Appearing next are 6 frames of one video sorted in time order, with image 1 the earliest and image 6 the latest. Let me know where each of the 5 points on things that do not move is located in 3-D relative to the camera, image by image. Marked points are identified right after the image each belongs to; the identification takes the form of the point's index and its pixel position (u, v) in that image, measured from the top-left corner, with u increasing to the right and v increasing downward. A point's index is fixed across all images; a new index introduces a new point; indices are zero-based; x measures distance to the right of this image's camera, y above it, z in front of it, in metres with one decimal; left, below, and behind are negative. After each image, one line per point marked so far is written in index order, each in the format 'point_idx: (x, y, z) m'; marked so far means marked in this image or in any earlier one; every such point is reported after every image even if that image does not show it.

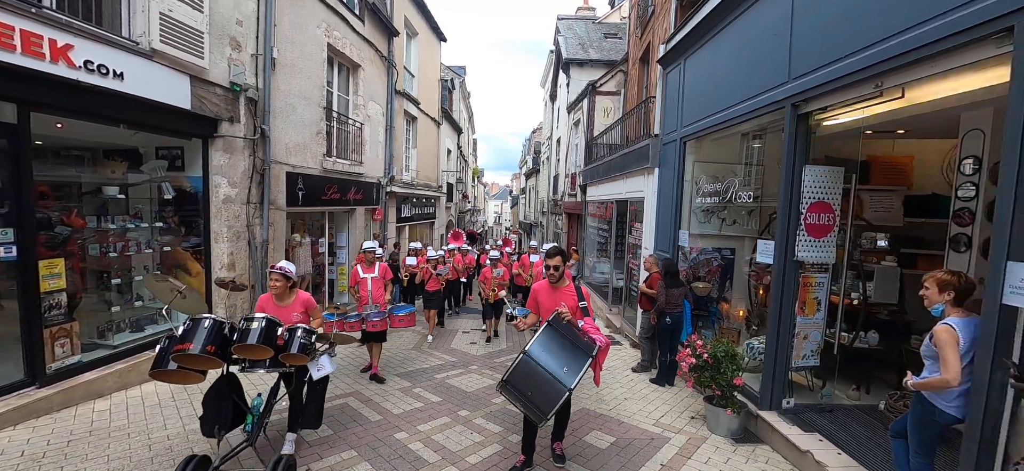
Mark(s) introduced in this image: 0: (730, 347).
0: (+2.0, -1.0, +3.7) m
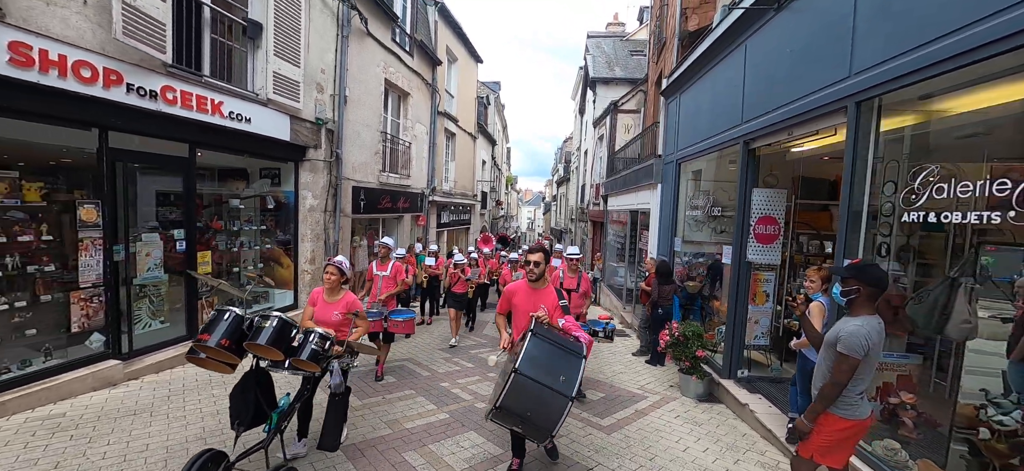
0: (+2.1, -1.1, +4.8) m
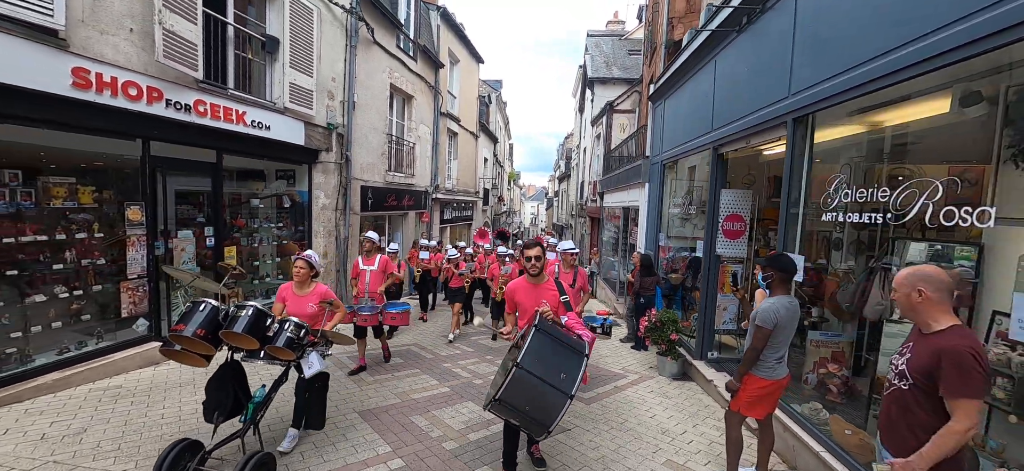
0: (+2.0, -1.0, +5.4) m
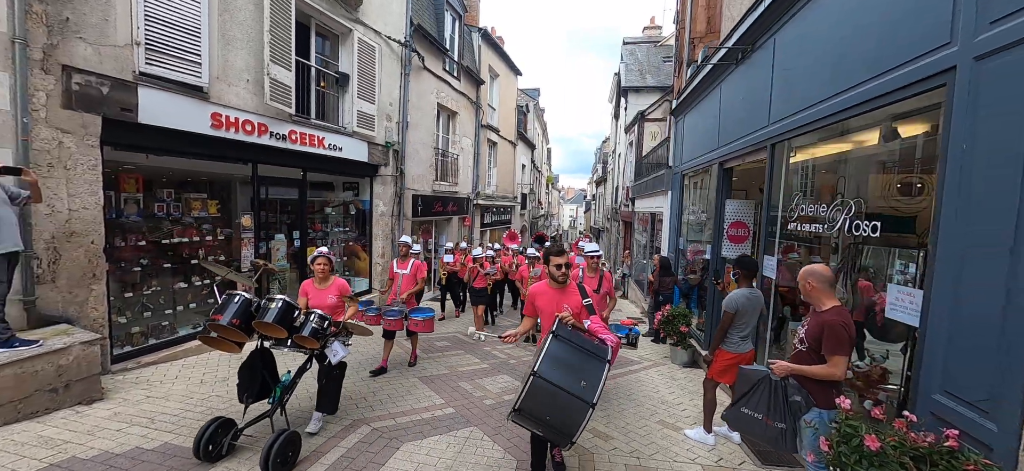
0: (+2.5, -1.1, +6.2) m
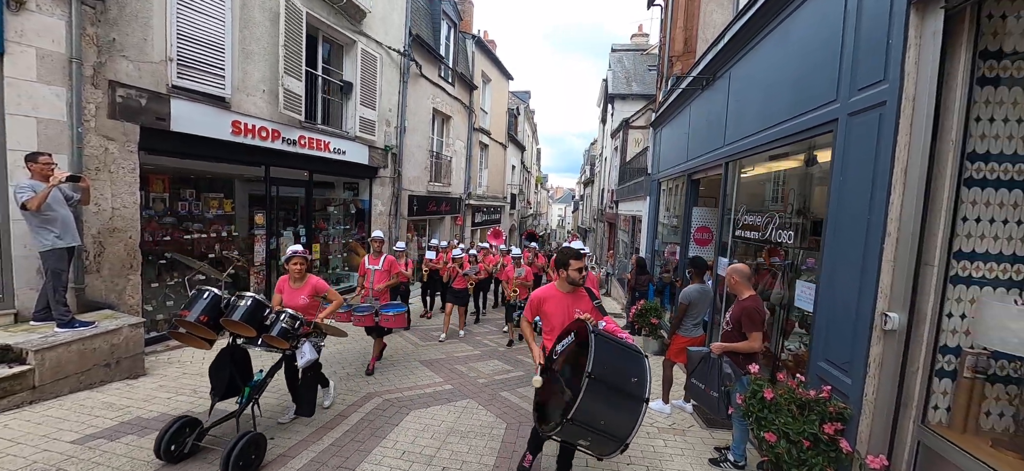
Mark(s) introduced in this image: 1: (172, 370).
0: (+2.3, -1.1, +6.9) m
1: (-3.8, -1.5, +4.7) m
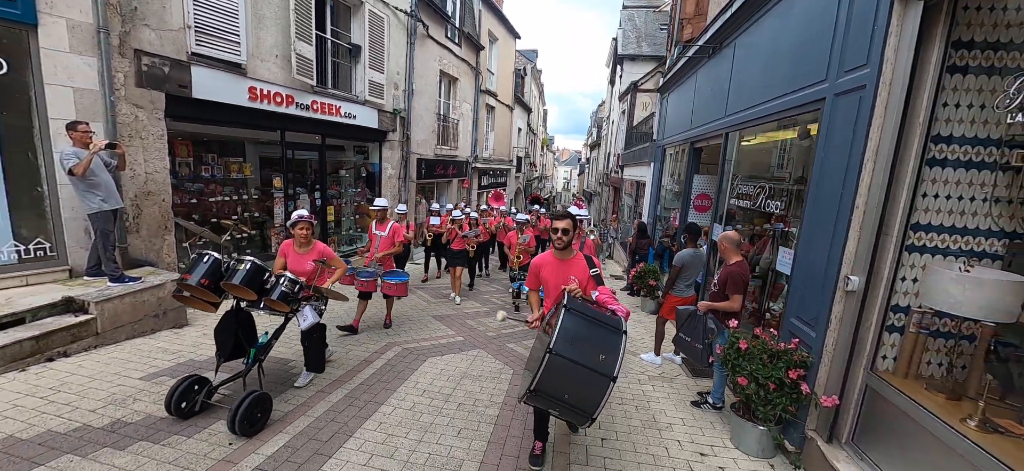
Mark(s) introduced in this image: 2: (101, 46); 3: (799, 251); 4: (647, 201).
0: (+2.4, -0.5, +7.3) m
1: (-3.7, -1.0, +5.2) m
2: (-4.4, +2.1, +4.6) m
3: (+2.2, -0.1, +3.3) m
4: (+3.3, +0.8, +10.2) m
